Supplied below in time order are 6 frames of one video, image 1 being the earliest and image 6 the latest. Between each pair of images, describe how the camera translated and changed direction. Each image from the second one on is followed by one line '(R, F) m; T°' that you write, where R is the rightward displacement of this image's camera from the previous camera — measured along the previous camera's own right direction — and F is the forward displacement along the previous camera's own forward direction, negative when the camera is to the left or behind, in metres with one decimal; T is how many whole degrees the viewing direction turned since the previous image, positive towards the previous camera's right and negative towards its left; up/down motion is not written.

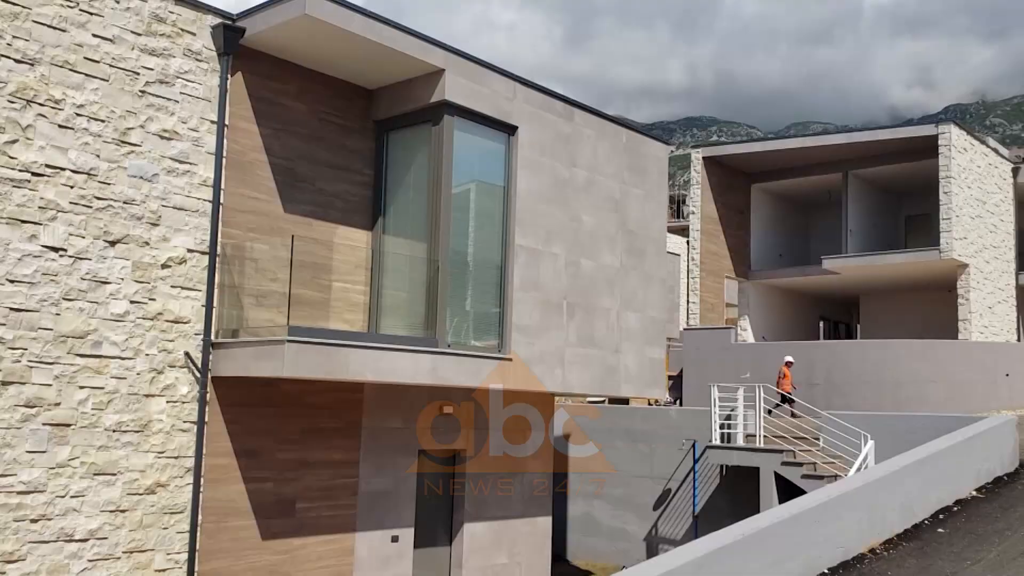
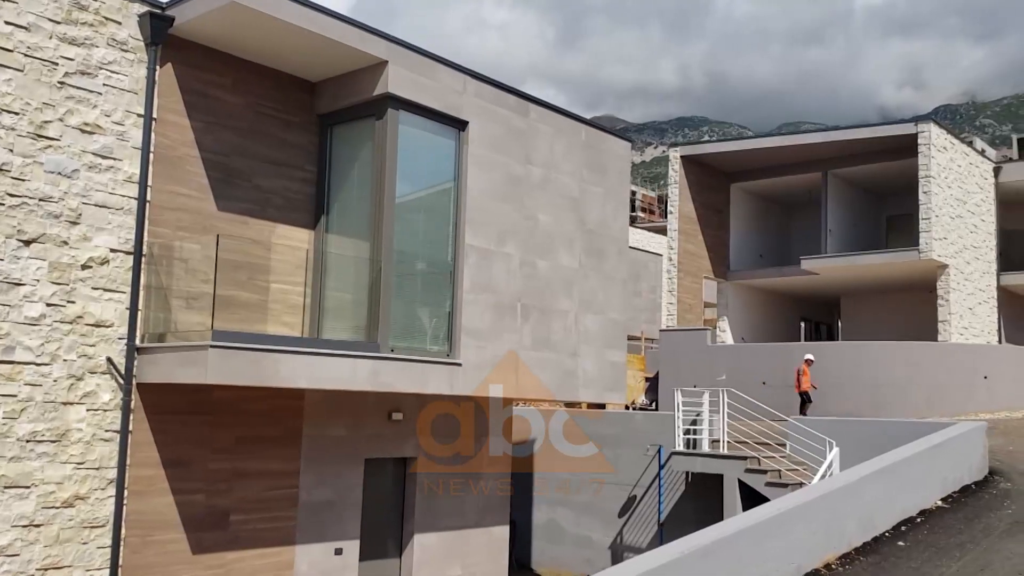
(+0.5, +0.5) m; 0°
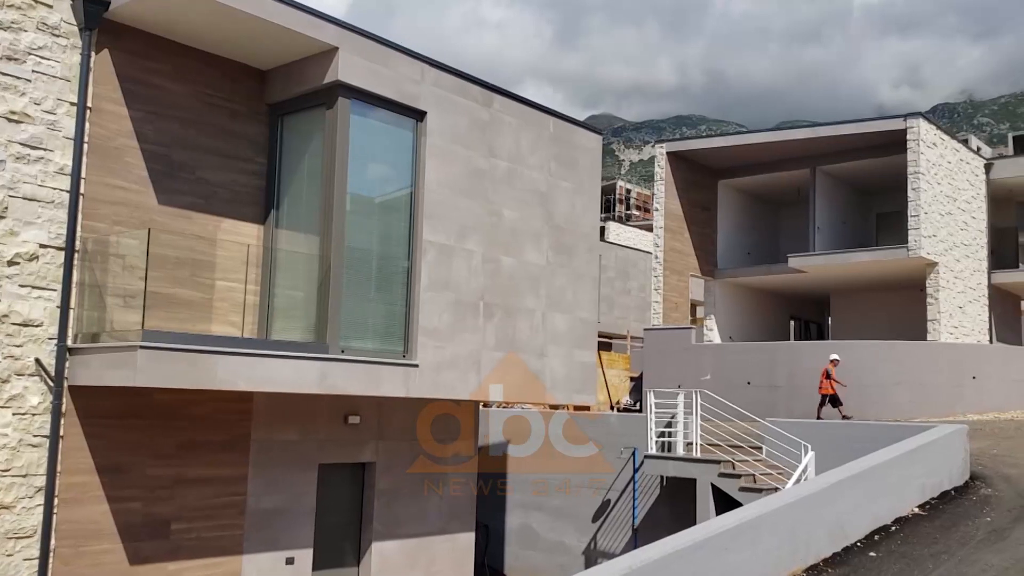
(+0.5, +0.5) m; 0°
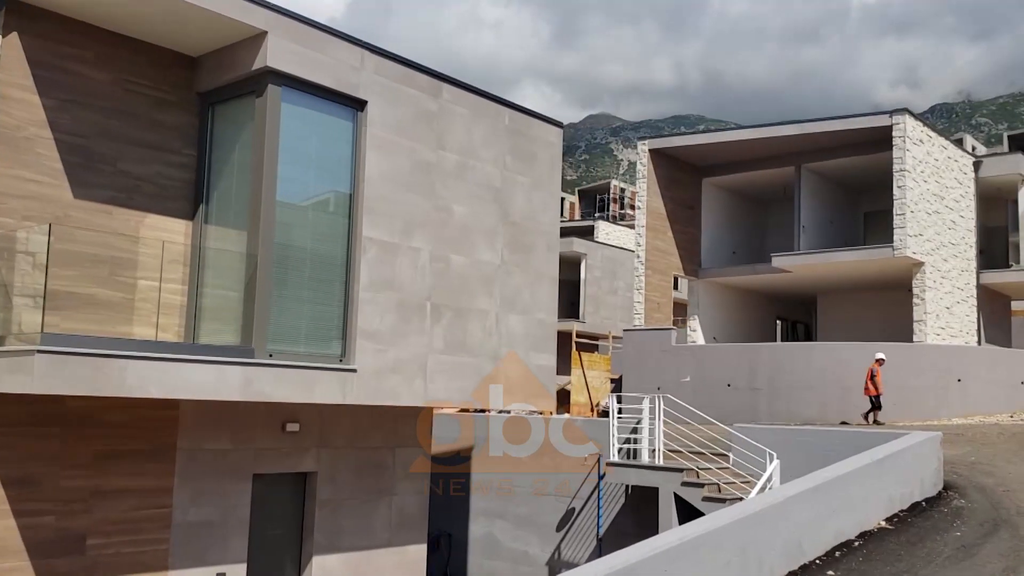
(+0.6, +0.6) m; 0°
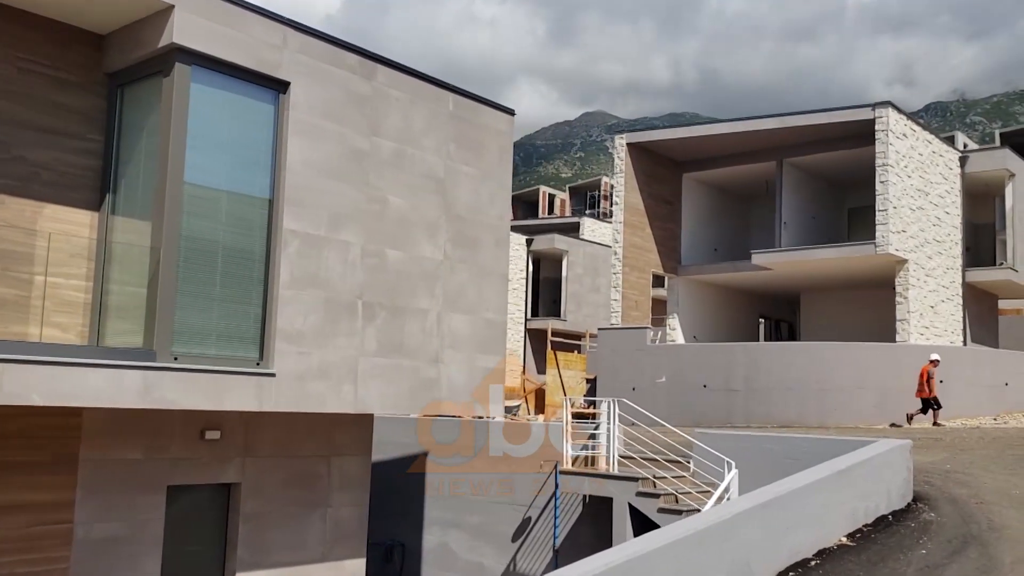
(+0.6, +0.8) m; 0°
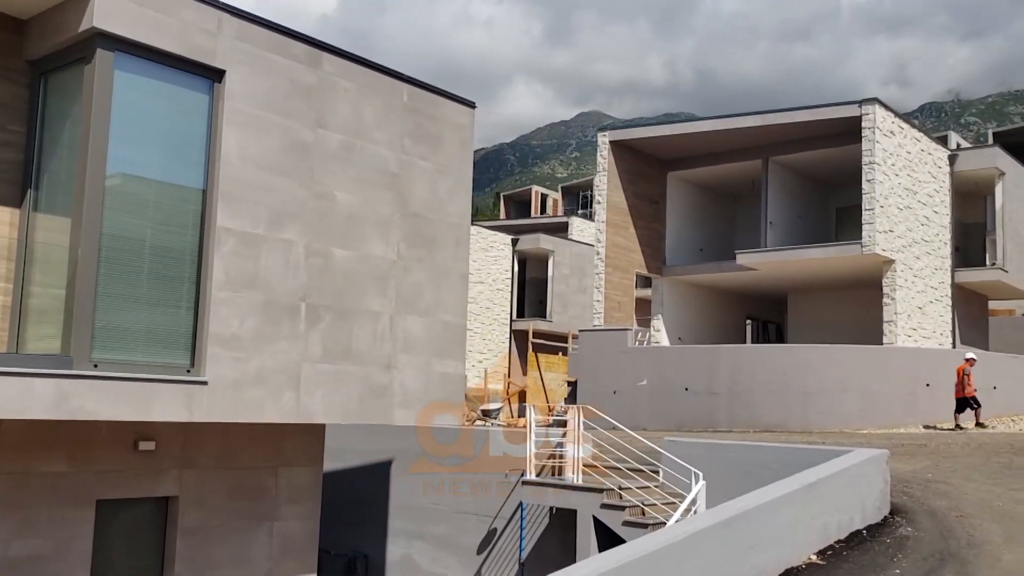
(+0.5, +0.6) m; 0°
